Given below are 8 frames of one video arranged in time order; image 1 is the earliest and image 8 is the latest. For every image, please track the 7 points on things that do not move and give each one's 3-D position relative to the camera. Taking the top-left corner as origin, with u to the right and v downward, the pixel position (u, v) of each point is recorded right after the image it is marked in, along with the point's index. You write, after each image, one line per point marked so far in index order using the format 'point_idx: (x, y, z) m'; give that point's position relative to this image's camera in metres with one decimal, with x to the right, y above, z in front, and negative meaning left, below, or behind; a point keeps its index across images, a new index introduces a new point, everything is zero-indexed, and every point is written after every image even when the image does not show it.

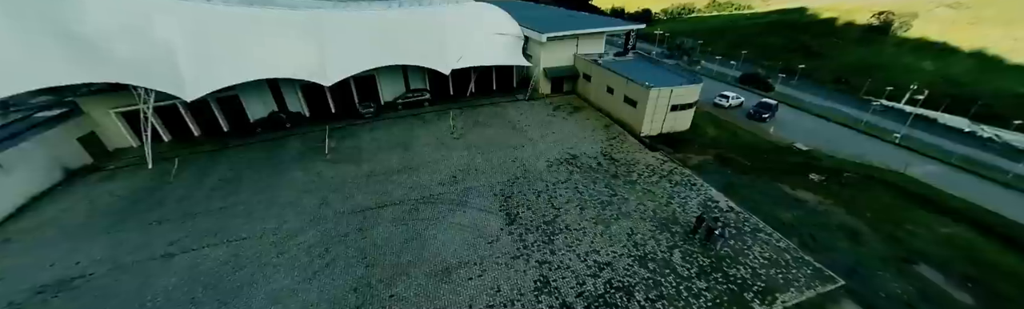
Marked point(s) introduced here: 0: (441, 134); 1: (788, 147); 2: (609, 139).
0: (-4.0, +1.2, +17.2) m
1: (+14.9, +0.4, +16.6) m
2: (+5.3, +0.9, +16.6) m
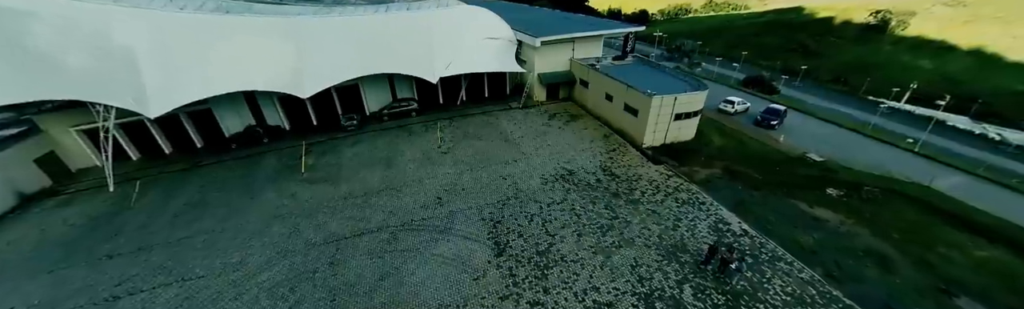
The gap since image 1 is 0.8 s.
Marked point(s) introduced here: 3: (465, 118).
0: (-4.4, +0.3, +16.0) m
1: (+14.5, -0.2, +15.4) m
2: (+4.9, +0.2, +15.4) m
3: (-2.9, +2.3, +19.1) m
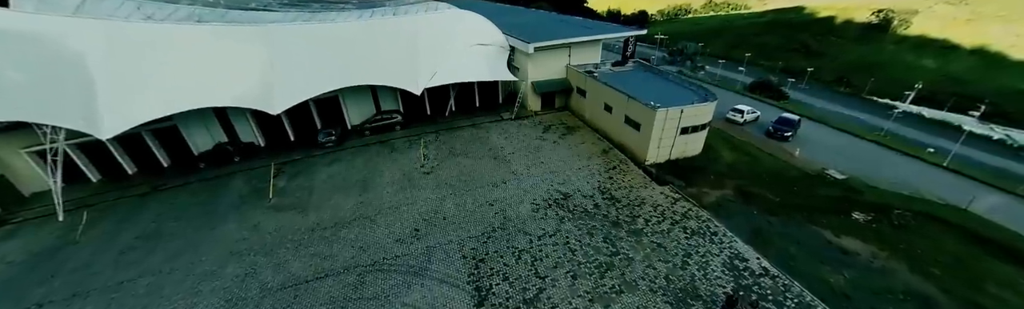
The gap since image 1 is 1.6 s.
0: (-4.9, -0.6, +14.6) m
1: (+14.0, -1.0, +14.0) m
2: (+4.4, -0.7, +14.0) m
3: (-3.4, +1.3, +17.7) m
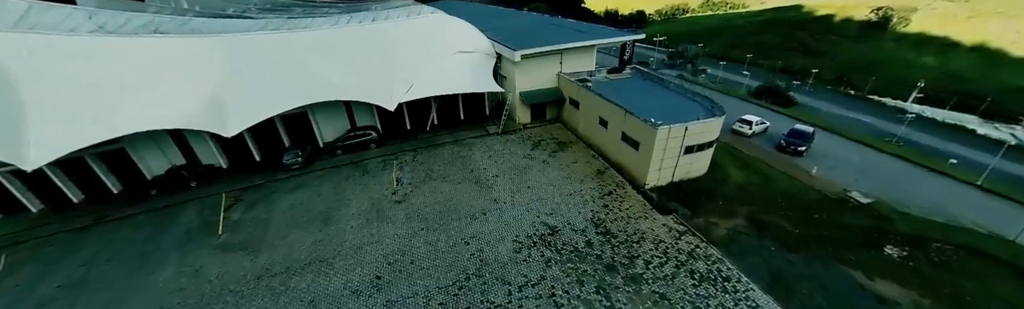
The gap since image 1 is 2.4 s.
0: (-5.6, -1.7, +13.0) m
1: (+13.3, -1.8, +12.4) m
2: (+3.7, -1.7, +12.5) m
3: (-4.2, +0.3, +16.1) m
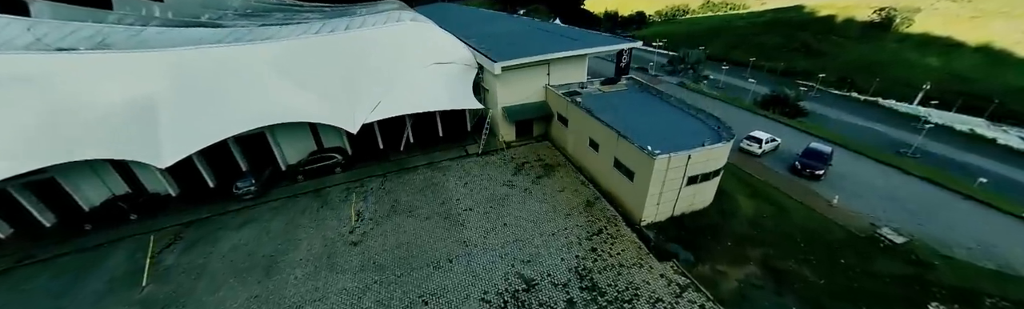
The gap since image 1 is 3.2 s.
0: (-6.5, -2.9, +11.3) m
1: (+12.4, -2.9, +10.7) m
2: (+2.8, -2.8, +10.7) m
3: (-5.1, -1.0, +14.4) m
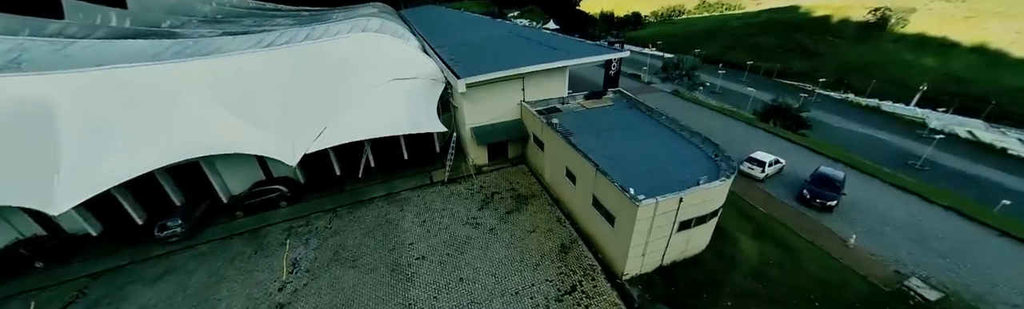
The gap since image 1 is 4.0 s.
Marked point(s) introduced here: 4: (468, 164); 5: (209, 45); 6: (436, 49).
0: (-7.7, -4.2, +9.5) m
1: (+11.1, -4.0, +9.0) m
2: (+1.6, -4.0, +8.9) m
3: (-6.3, -2.3, +12.6) m
4: (-2.0, -0.5, +14.9) m
5: (-16.9, +6.1, +17.1) m
6: (-4.7, +6.7, +19.0) m
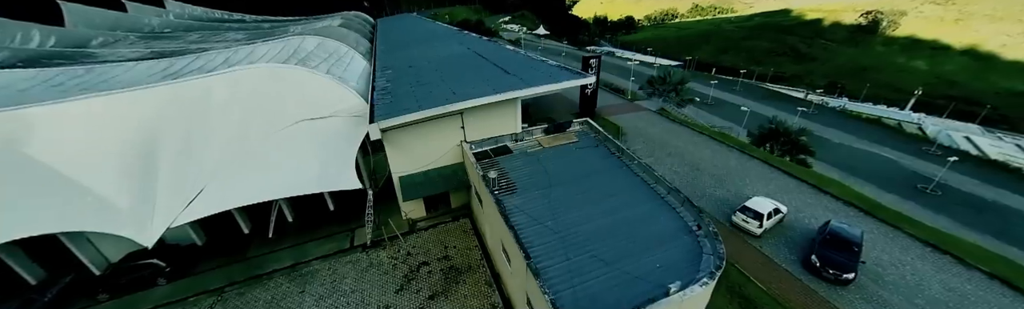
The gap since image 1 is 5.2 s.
0: (-9.8, -6.3, +6.8) m
1: (+9.0, -5.8, +6.5) m
2: (-0.5, -5.9, +6.4) m
3: (-8.5, -4.3, +9.9) m
4: (-4.2, -2.6, +12.3) m
5: (-19.3, +3.8, +14.5) m
6: (-7.0, +4.5, +16.5) m
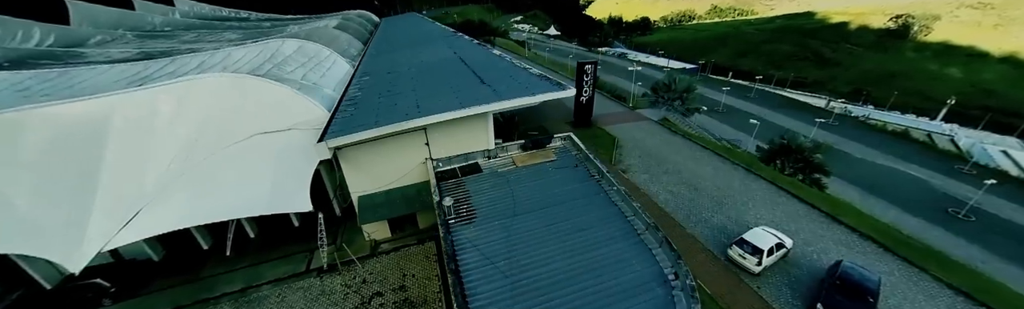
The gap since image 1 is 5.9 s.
0: (-11.1, -6.7, +6.1) m
1: (+7.7, -6.7, +5.2) m
2: (-1.9, -6.6, +5.4) m
3: (-9.7, -4.8, +9.2) m
4: (-5.2, -3.2, +11.4) m
5: (-20.0, +3.7, +14.1) m
6: (-7.8, +4.0, +15.7) m
